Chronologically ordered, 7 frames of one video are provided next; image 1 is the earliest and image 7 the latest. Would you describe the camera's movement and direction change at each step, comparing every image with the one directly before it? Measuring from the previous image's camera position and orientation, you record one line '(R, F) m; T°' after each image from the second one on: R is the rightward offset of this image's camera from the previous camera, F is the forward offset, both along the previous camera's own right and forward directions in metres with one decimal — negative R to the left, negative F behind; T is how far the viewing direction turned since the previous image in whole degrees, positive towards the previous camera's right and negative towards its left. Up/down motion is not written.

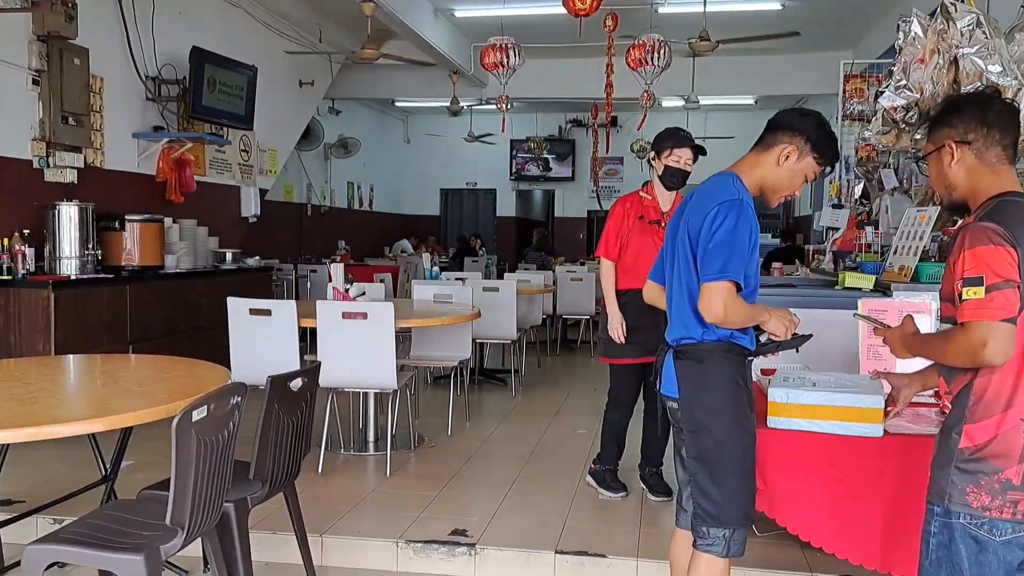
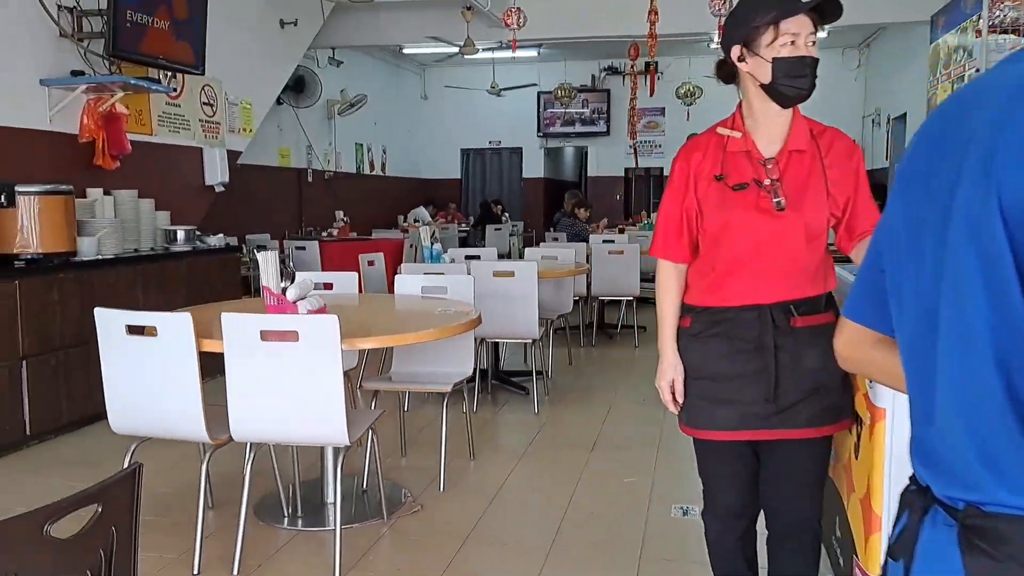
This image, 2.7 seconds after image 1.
(+0.1, +1.4) m; -2°
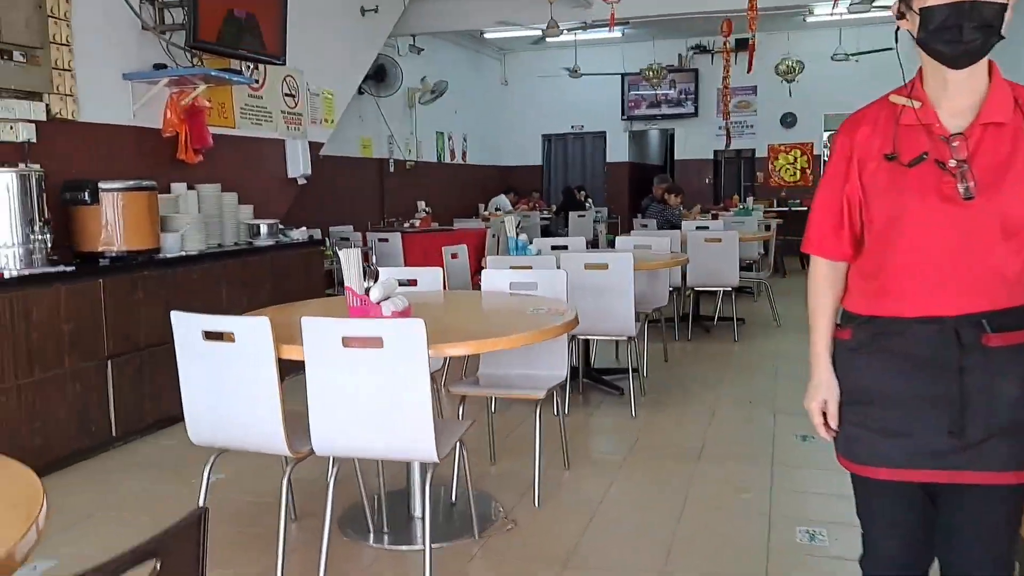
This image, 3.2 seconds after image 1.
(-0.1, +0.3) m; -6°
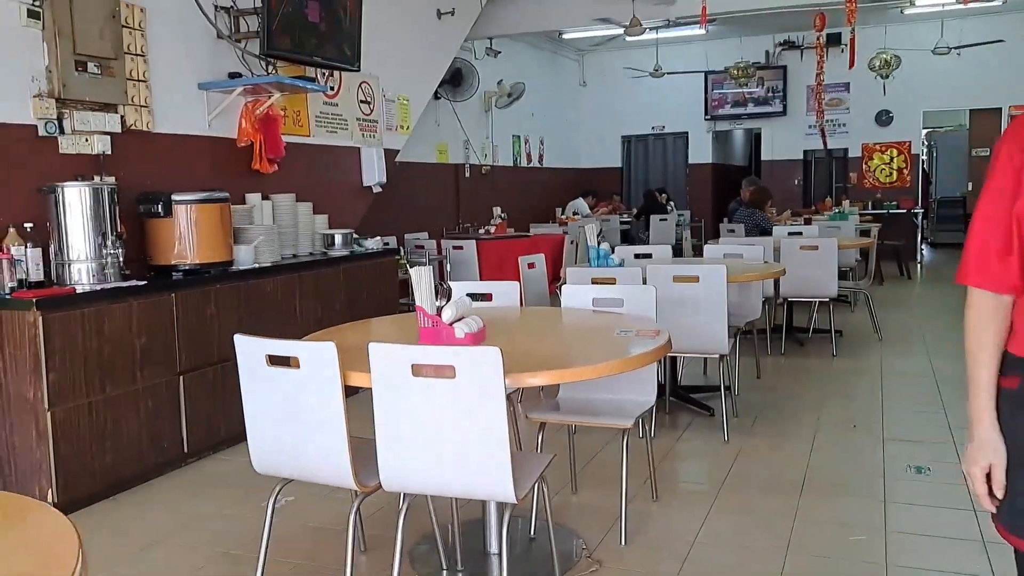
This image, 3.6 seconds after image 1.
(0.0, +0.2) m; -5°
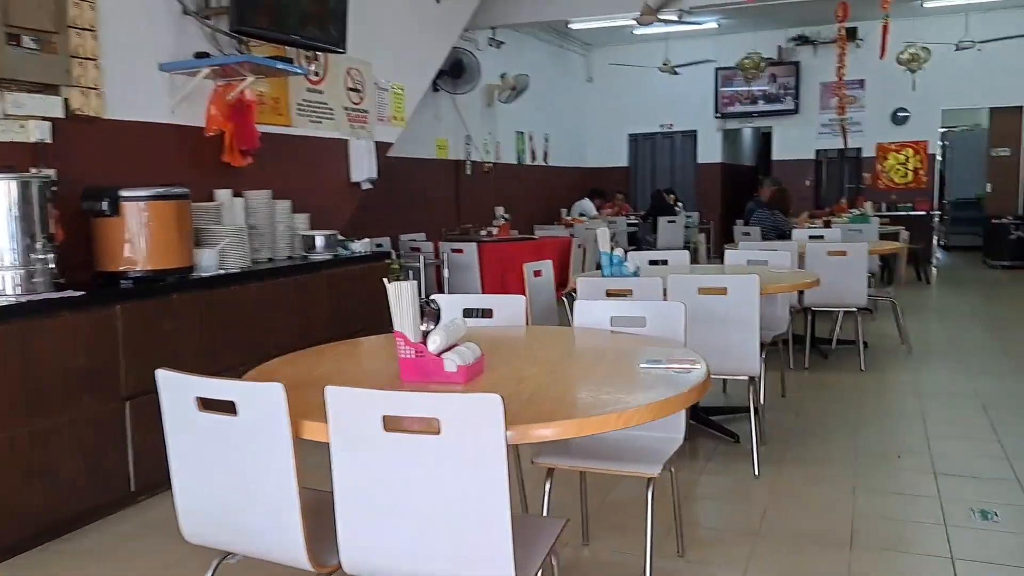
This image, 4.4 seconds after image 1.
(0.0, +0.5) m; 0°
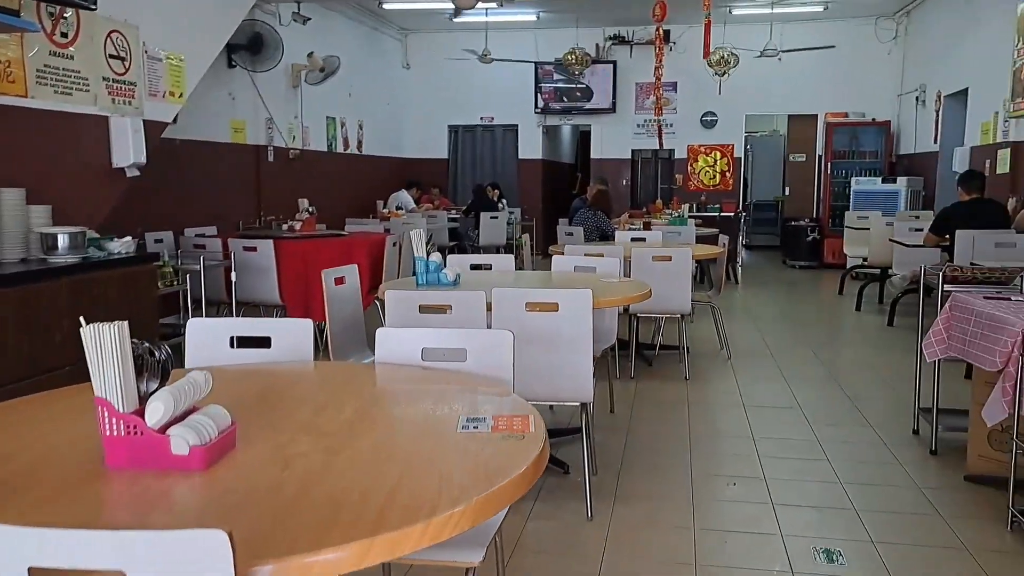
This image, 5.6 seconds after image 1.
(+0.1, +0.6) m; +13°
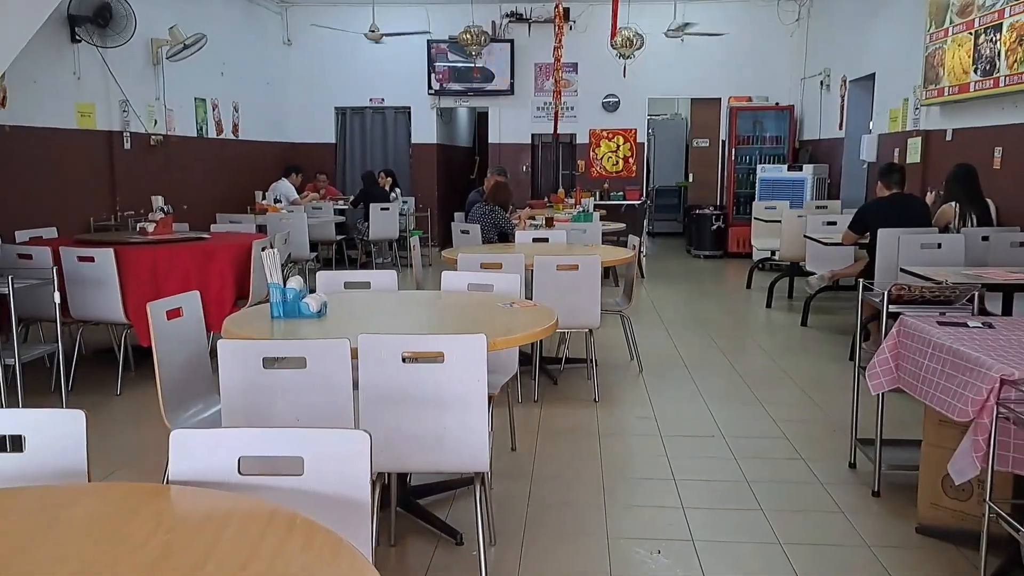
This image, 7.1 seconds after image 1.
(+0.1, +0.7) m; +7°
